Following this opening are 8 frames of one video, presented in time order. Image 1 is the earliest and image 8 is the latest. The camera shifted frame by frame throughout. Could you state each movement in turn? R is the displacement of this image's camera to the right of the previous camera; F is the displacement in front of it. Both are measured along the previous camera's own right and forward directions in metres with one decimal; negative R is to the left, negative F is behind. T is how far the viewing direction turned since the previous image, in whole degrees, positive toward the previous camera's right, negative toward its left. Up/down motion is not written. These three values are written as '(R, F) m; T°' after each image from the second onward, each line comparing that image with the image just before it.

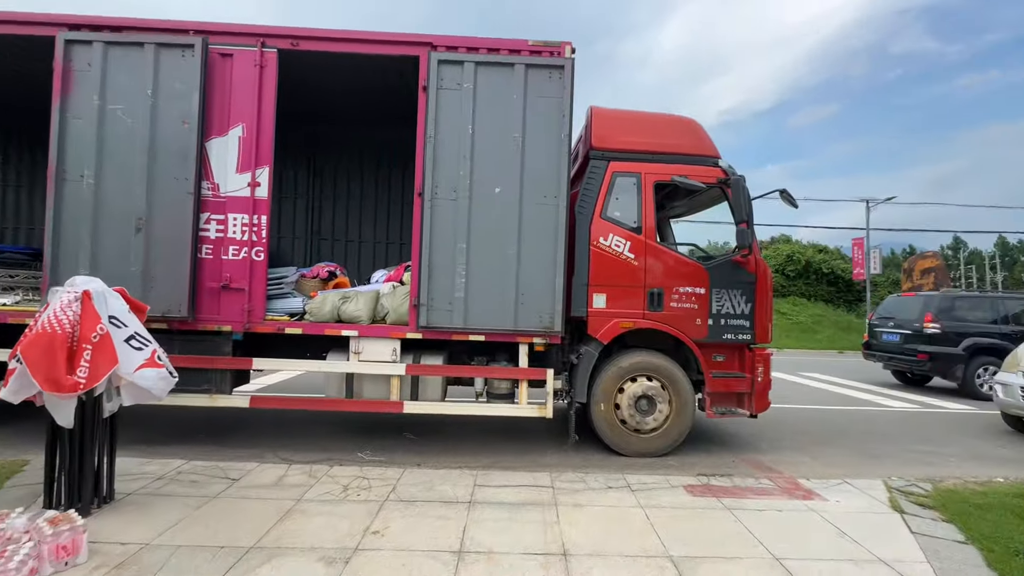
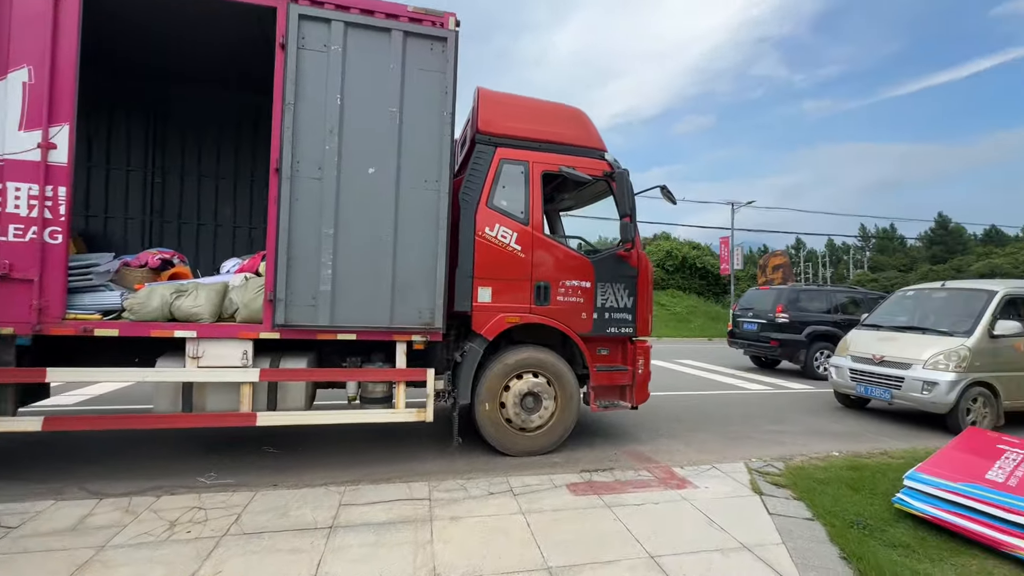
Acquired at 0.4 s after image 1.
(+0.2, +0.3) m; +12°
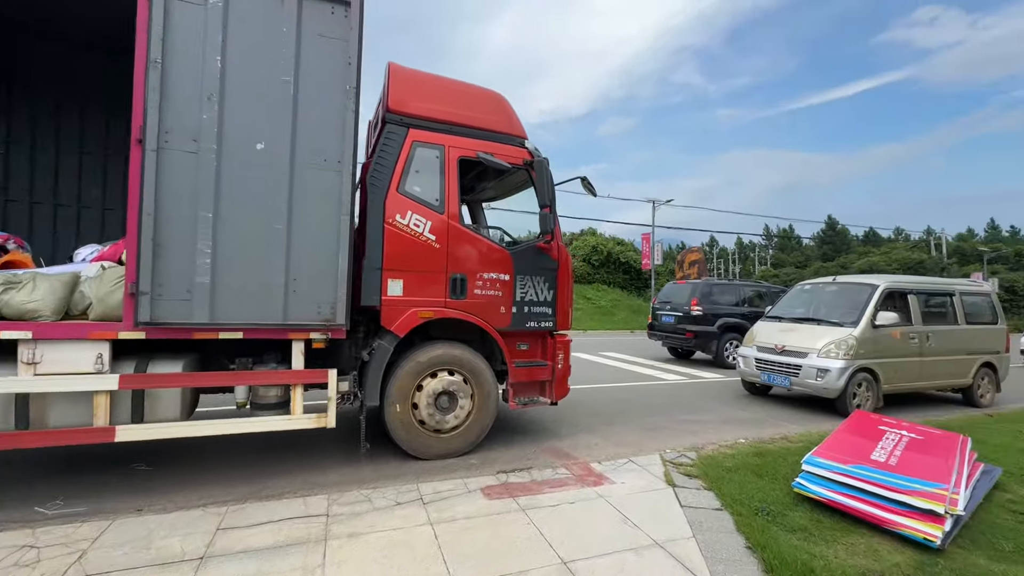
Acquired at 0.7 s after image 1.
(+0.2, +0.3) m; +8°
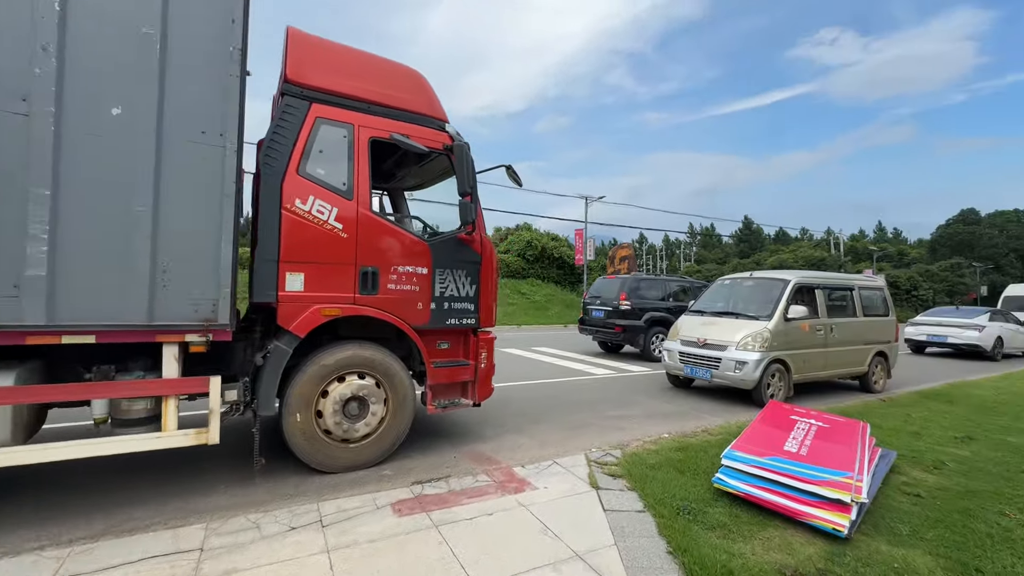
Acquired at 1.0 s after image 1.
(+0.2, +0.3) m; +8°
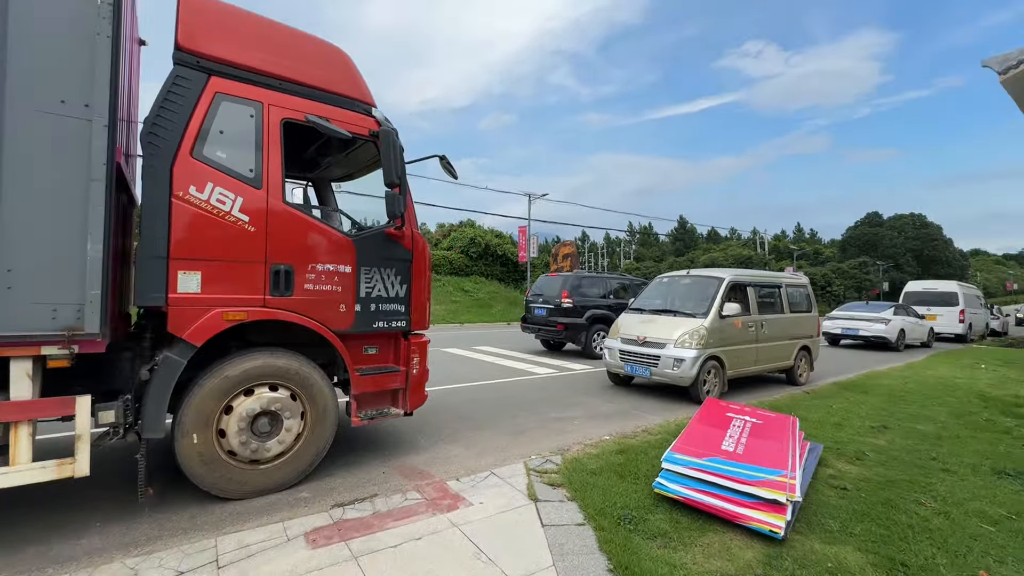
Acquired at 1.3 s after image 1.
(+0.1, +0.3) m; +7°
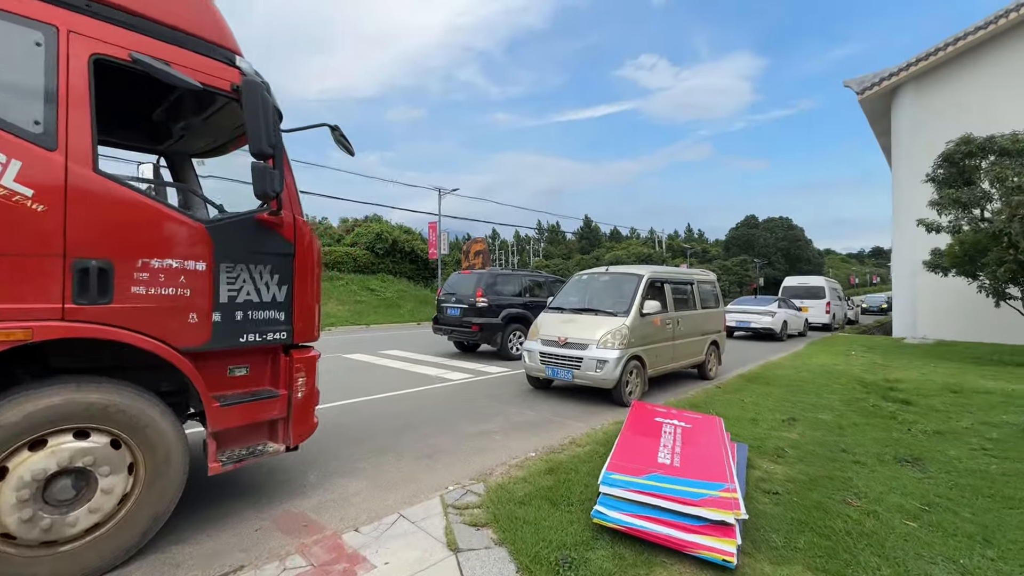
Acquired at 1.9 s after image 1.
(0.0, +0.7) m; +11°
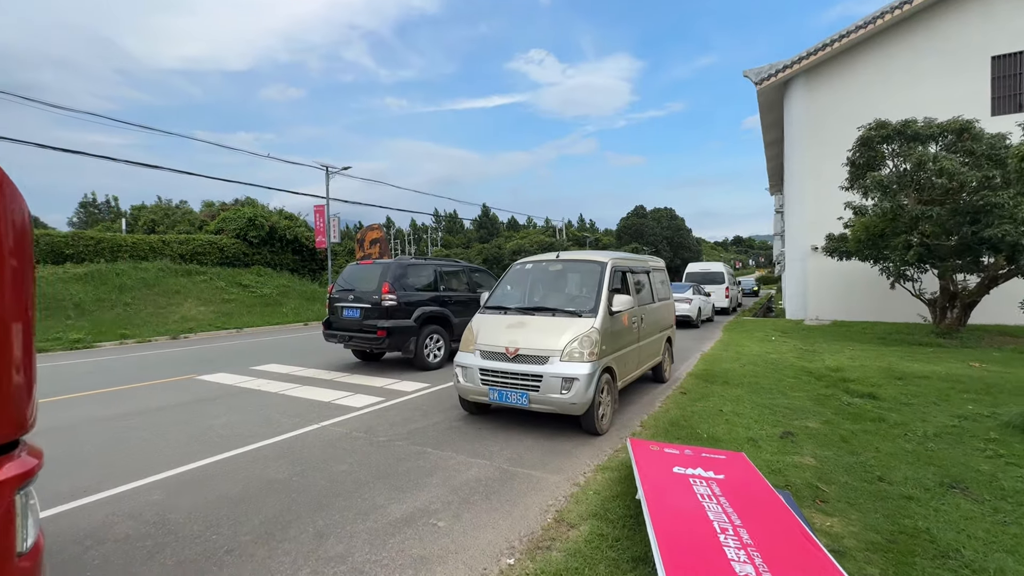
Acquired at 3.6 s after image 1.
(-0.4, +2.0) m; +12°
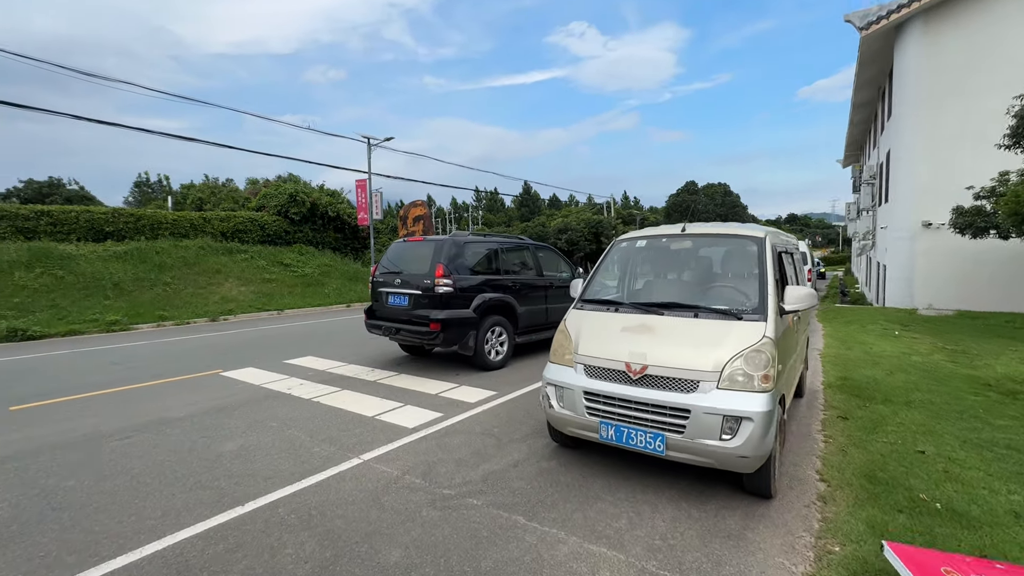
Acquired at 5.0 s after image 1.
(-0.7, +1.7) m; -5°
